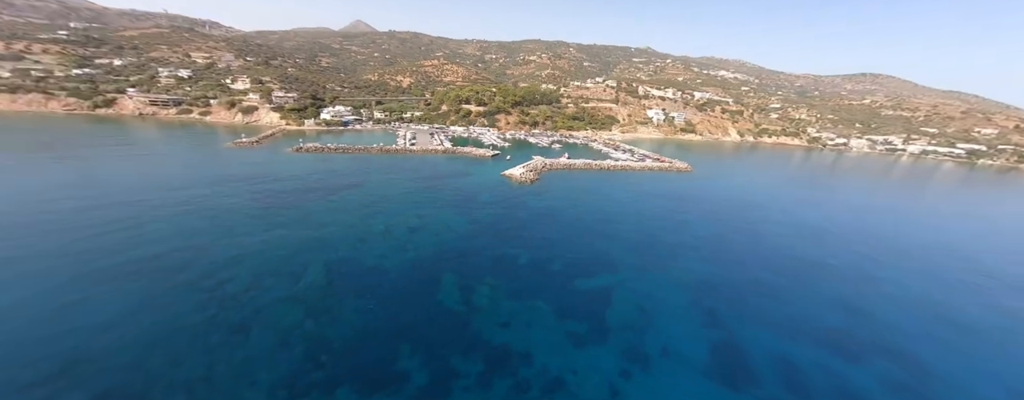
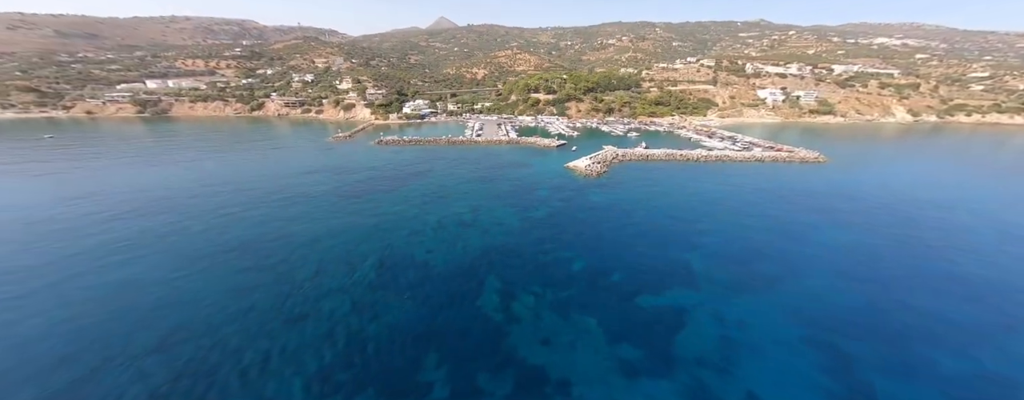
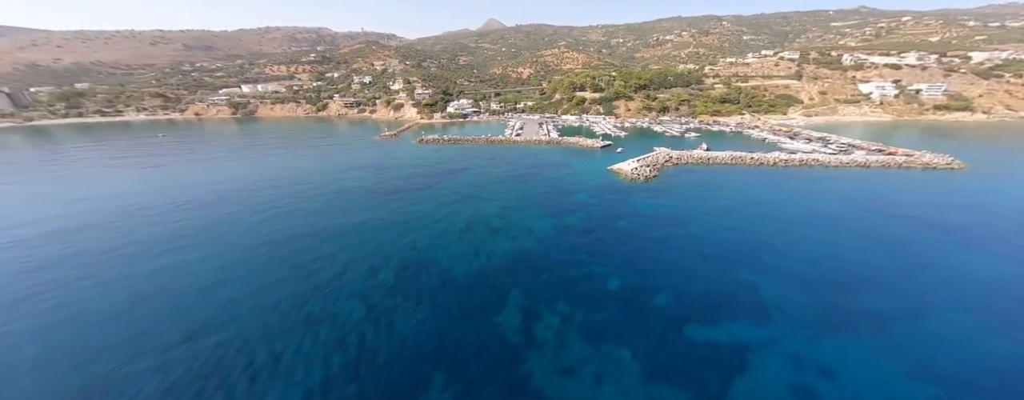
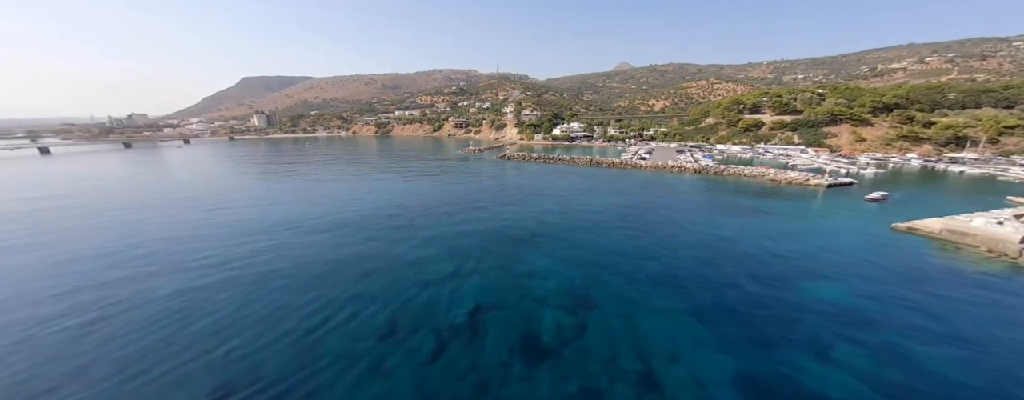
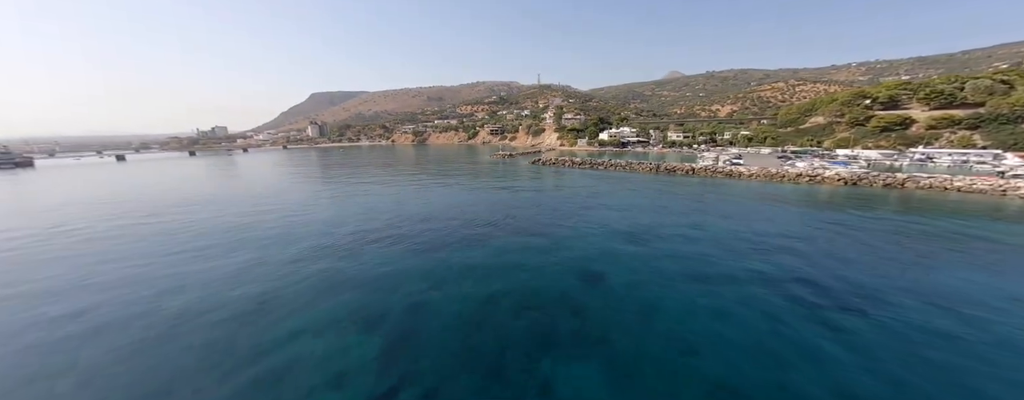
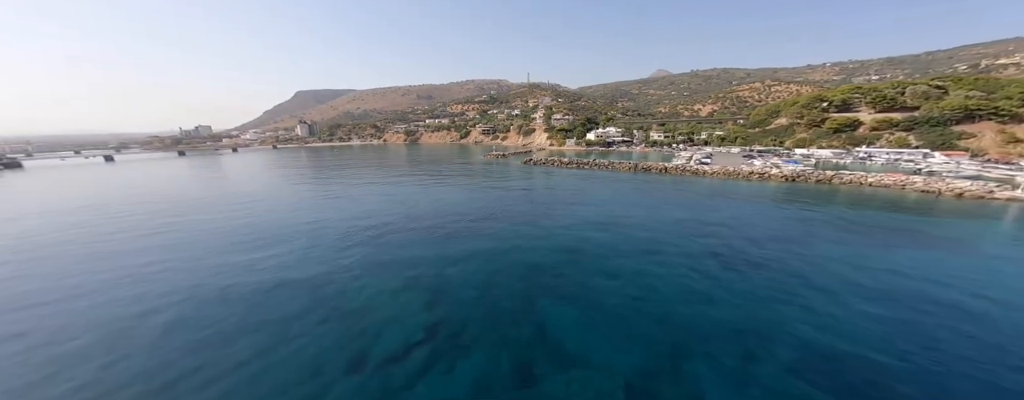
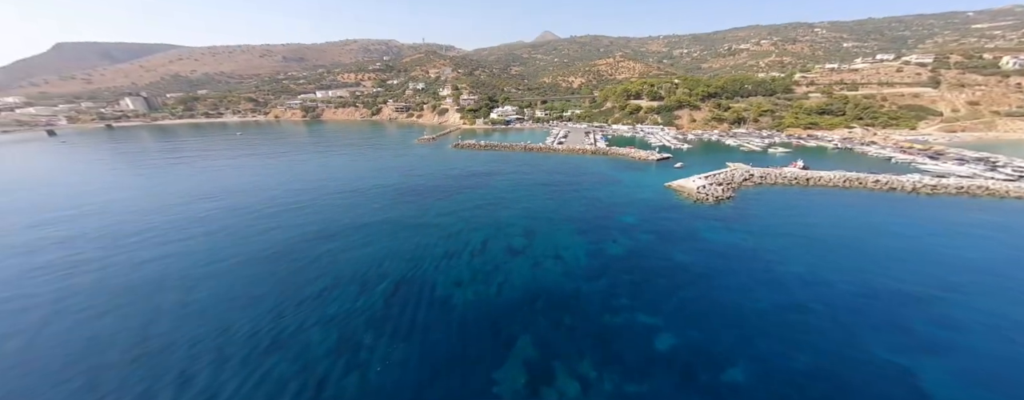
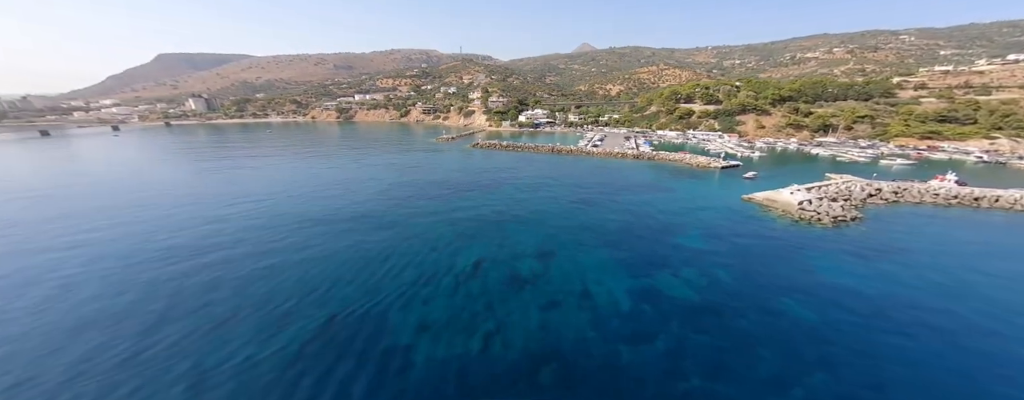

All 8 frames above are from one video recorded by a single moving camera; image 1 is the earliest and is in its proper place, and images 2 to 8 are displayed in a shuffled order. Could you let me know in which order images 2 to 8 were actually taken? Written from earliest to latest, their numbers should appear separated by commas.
2, 3, 7, 8, 4, 6, 5
